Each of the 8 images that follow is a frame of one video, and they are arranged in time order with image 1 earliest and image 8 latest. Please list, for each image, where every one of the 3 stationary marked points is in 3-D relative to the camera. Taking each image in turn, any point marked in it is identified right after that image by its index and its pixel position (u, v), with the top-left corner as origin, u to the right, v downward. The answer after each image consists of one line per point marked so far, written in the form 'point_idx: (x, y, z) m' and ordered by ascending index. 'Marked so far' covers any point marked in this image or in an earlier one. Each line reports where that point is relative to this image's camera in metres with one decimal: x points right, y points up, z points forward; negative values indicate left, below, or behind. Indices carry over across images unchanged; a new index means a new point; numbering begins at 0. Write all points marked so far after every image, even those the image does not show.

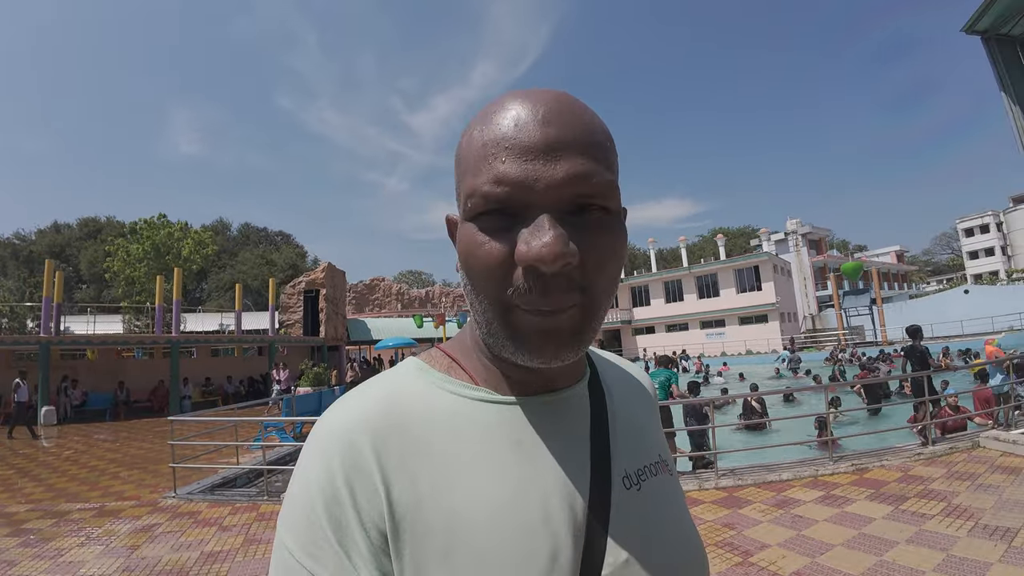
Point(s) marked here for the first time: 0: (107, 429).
0: (-11.4, -4.1, +14.4) m
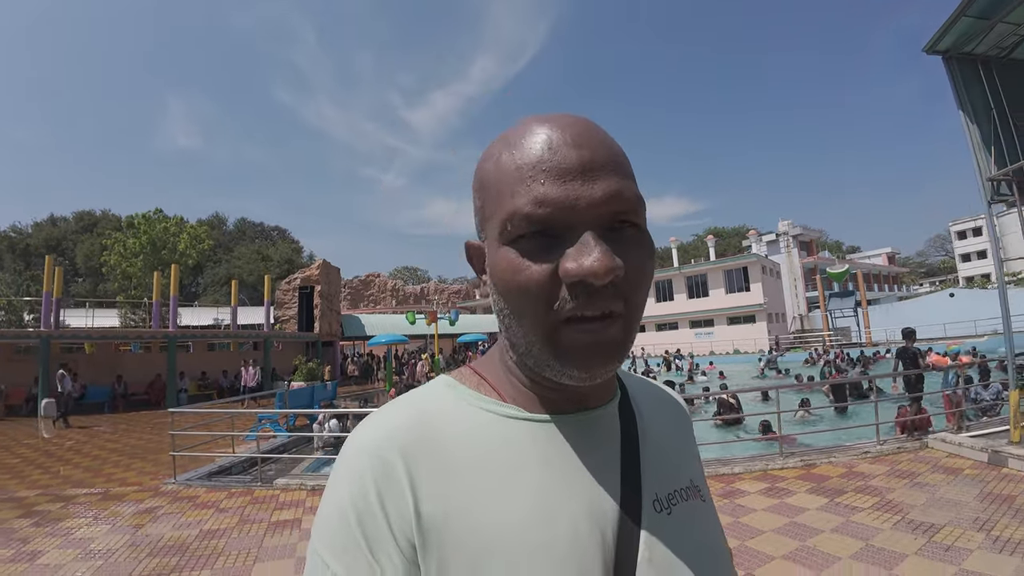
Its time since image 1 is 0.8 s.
0: (-11.7, -3.9, +14.6) m
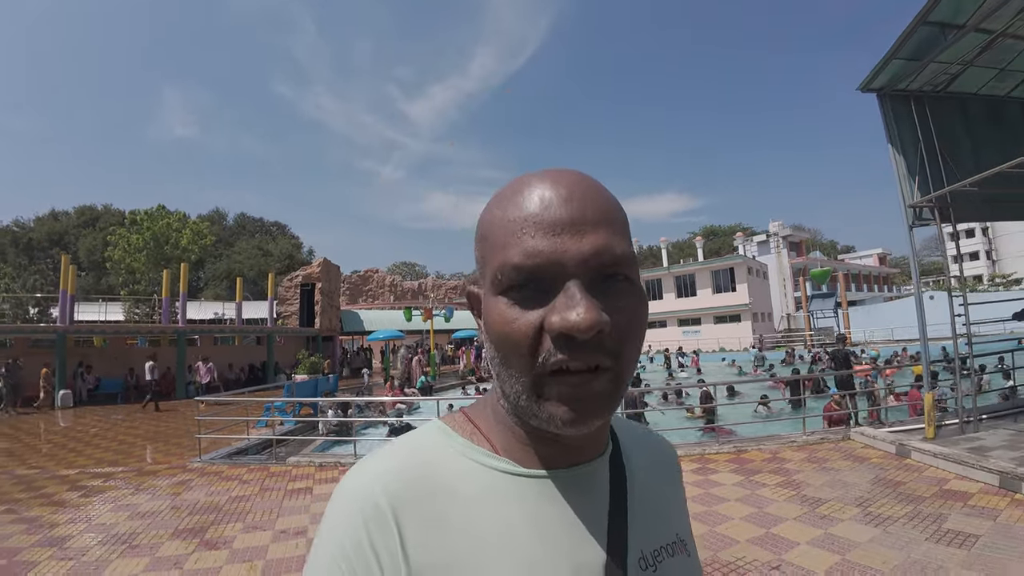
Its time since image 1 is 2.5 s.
0: (-11.9, -3.7, +15.0) m
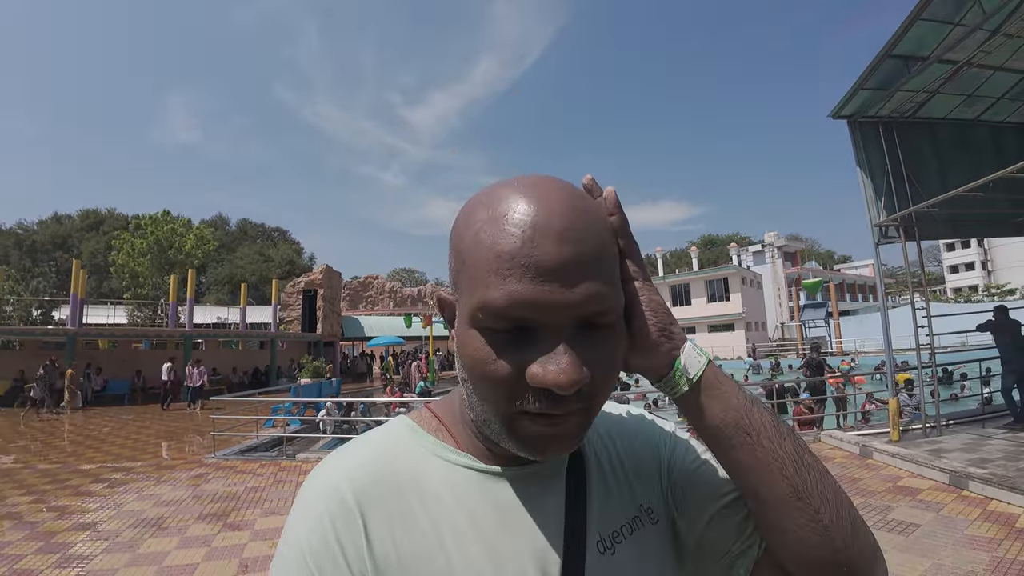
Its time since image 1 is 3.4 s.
0: (-12.0, -3.9, +15.2) m
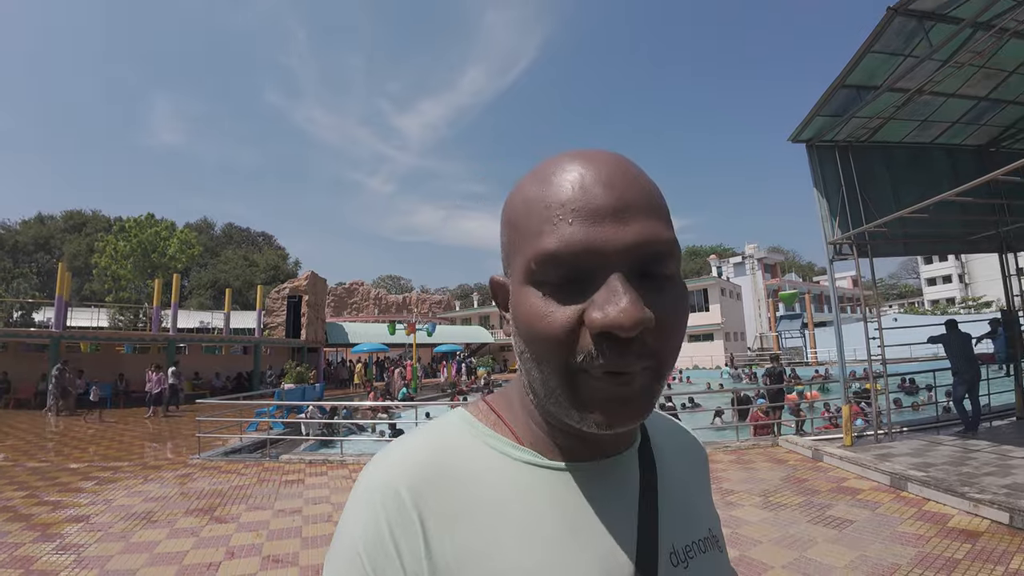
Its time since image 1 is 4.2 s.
0: (-12.6, -4.0, +15.1) m
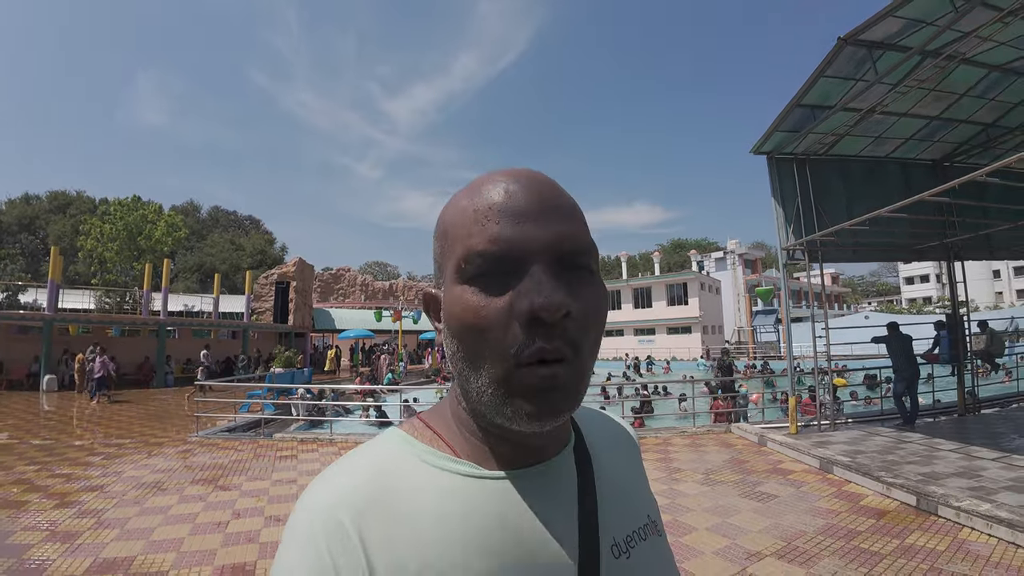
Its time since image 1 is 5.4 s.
0: (-13.1, -3.4, +15.2) m
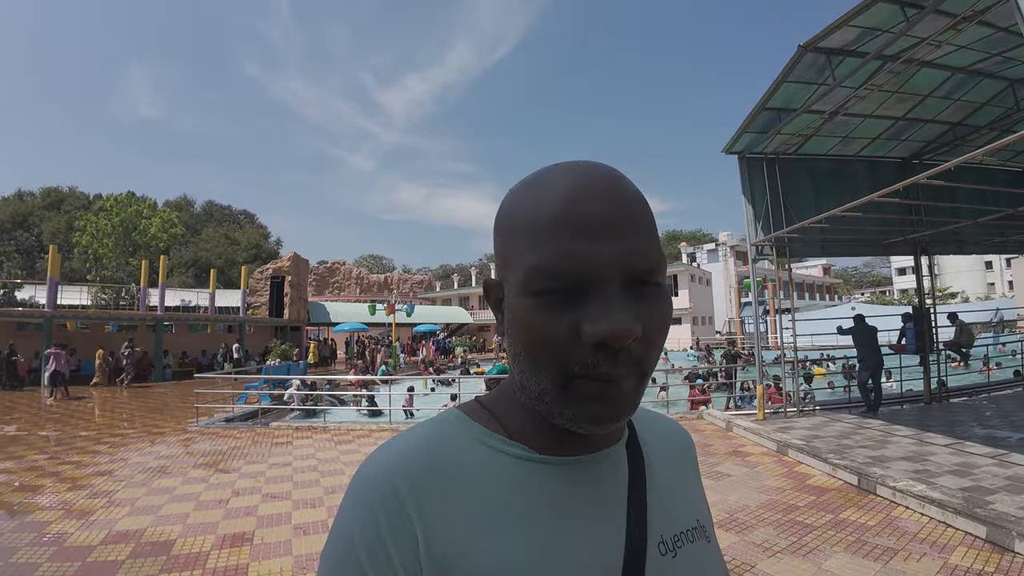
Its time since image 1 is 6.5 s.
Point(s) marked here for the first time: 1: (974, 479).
0: (-13.3, -3.3, +15.4) m
1: (+4.6, -1.9, +5.0) m
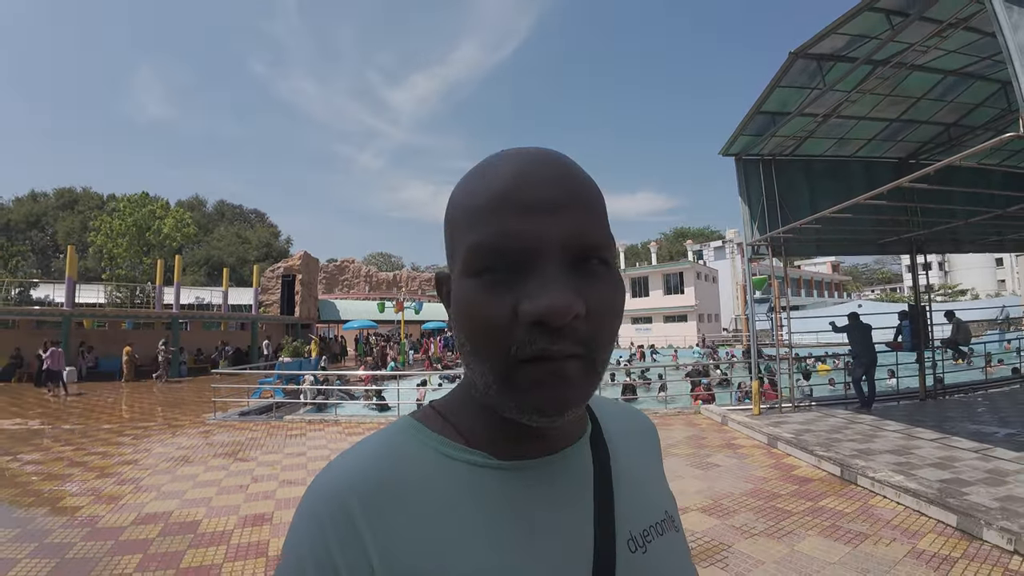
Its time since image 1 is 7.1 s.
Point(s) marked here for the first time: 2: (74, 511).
0: (-13.1, -3.2, +15.8) m
1: (+4.7, -1.9, +5.1) m
2: (-4.3, -2.2, +4.8) m
